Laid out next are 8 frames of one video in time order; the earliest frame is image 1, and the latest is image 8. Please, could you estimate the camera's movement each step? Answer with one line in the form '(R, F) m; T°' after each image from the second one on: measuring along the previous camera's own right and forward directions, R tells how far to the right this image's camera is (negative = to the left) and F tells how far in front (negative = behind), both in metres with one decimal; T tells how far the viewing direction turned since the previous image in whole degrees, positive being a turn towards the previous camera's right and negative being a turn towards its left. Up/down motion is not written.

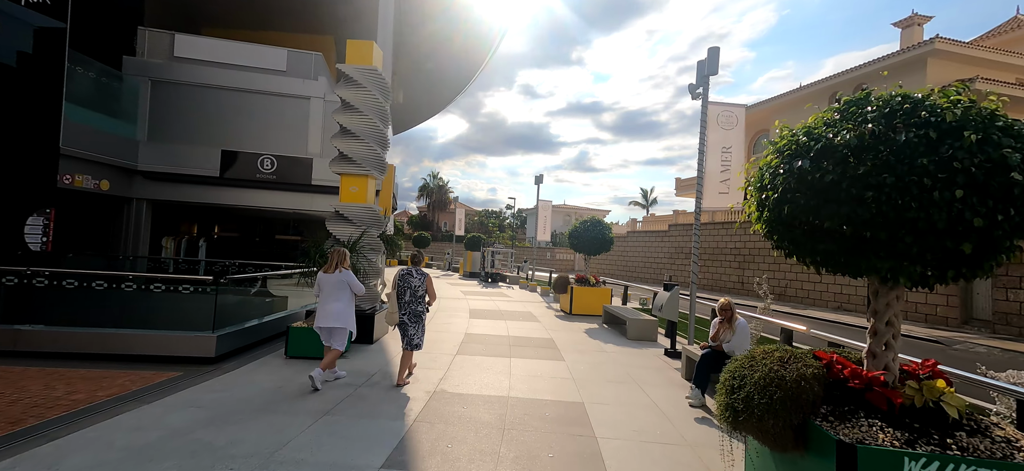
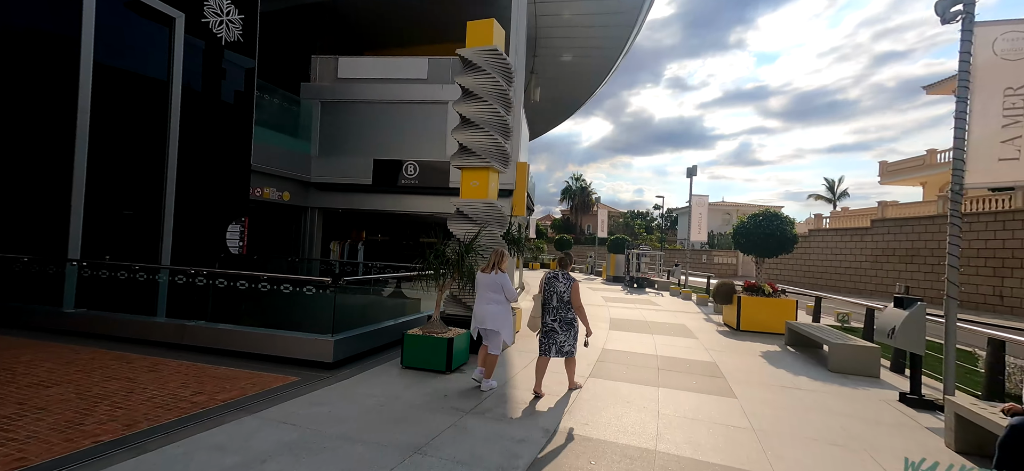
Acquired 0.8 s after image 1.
(0.0, +1.3) m; -20°
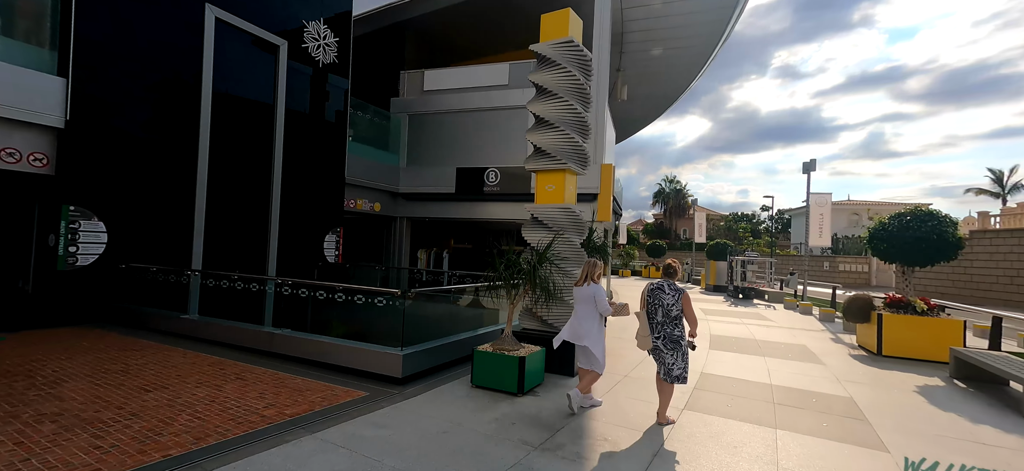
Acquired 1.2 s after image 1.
(+0.1, +0.6) m; -12°
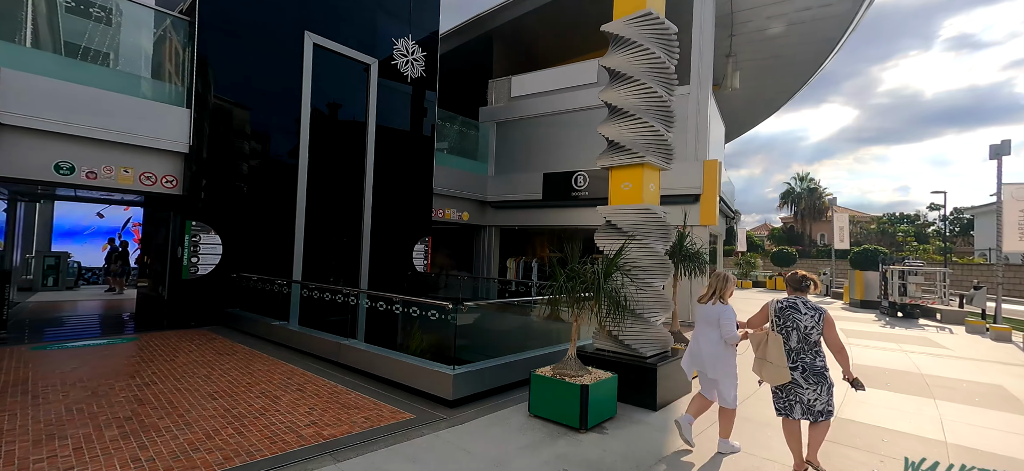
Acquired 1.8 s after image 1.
(+0.4, +0.7) m; -14°
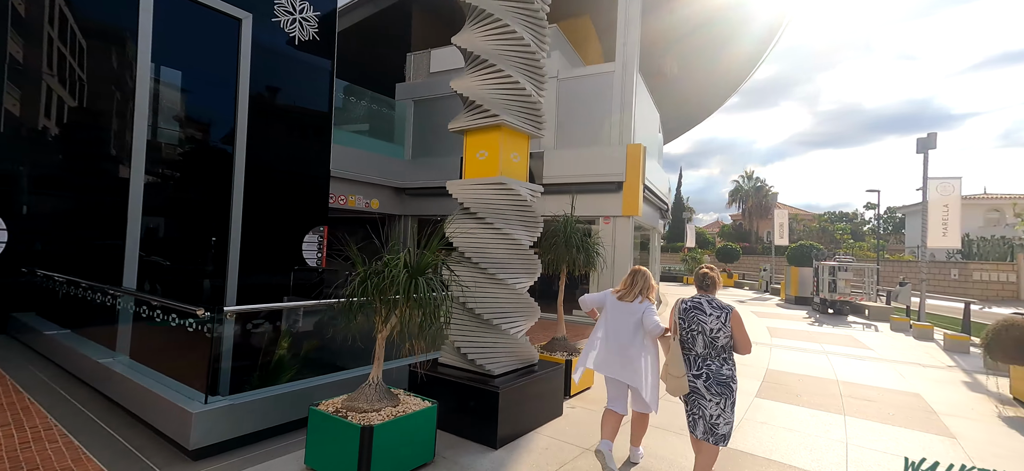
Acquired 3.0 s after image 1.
(+1.4, +1.1) m; +5°
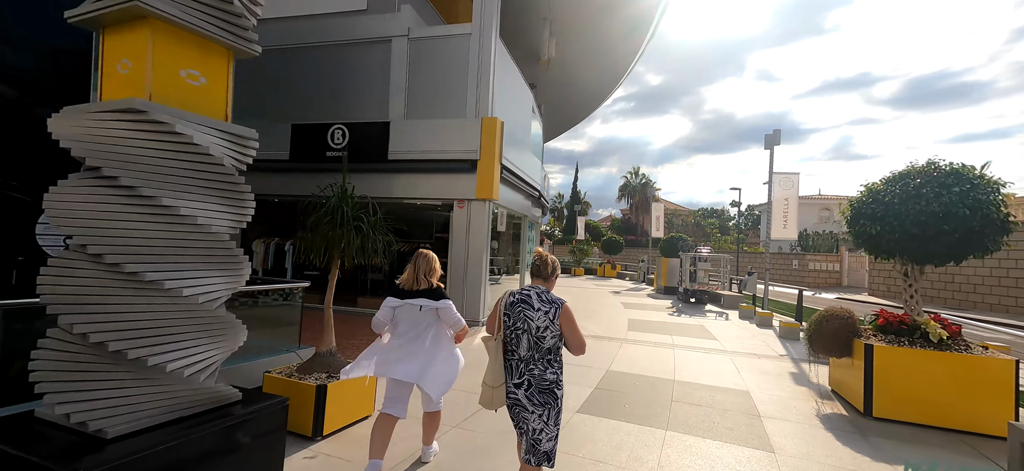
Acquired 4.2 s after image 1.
(+1.5, +1.2) m; +12°
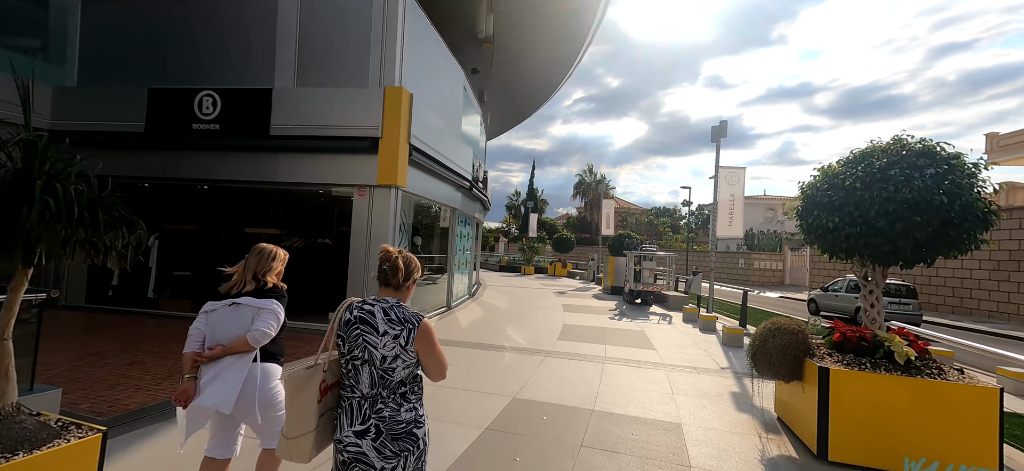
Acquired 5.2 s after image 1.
(+0.9, +1.2) m; +5°
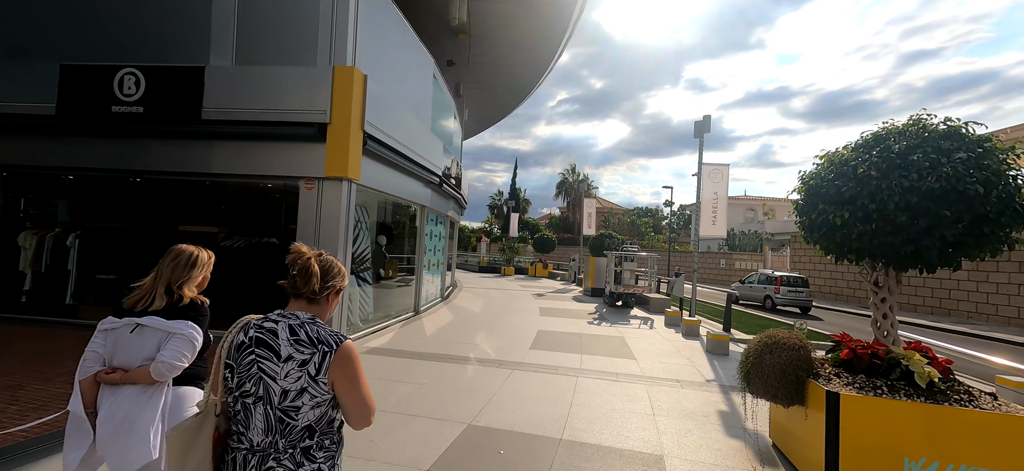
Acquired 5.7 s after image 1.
(+0.3, +0.7) m; +2°
